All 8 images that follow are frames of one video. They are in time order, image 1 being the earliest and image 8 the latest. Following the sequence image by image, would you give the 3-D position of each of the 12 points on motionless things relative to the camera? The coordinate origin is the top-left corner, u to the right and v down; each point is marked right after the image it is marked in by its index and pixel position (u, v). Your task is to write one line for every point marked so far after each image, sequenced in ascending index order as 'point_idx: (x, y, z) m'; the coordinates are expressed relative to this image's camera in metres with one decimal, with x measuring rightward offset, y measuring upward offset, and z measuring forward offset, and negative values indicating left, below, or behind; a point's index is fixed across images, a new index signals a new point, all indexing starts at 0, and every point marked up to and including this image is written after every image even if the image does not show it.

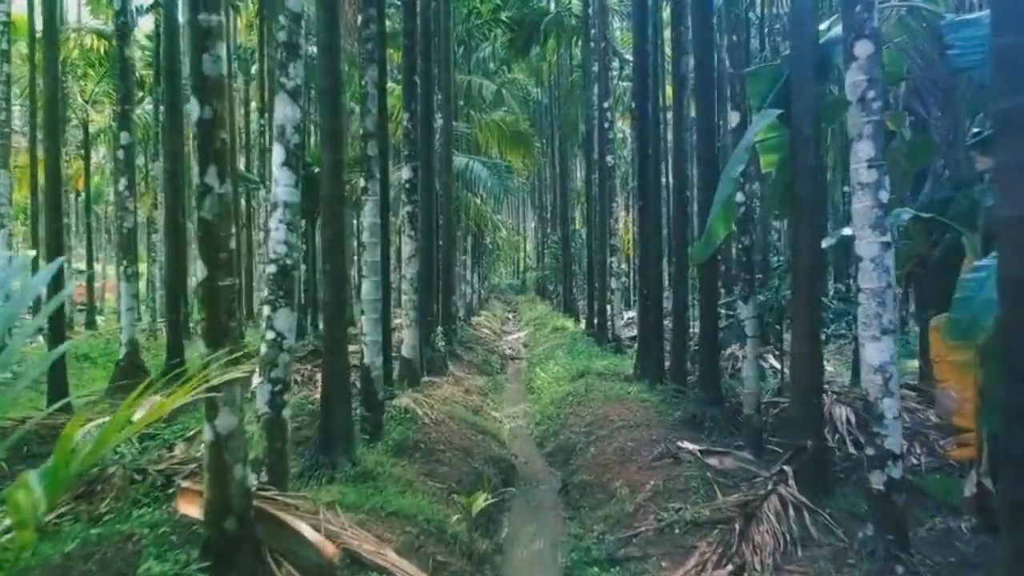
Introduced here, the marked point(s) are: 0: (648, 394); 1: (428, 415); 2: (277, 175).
0: (+2.6, -2.0, +13.8) m
1: (-1.3, -2.0, +11.5) m
2: (-2.0, +1.0, +6.4) m
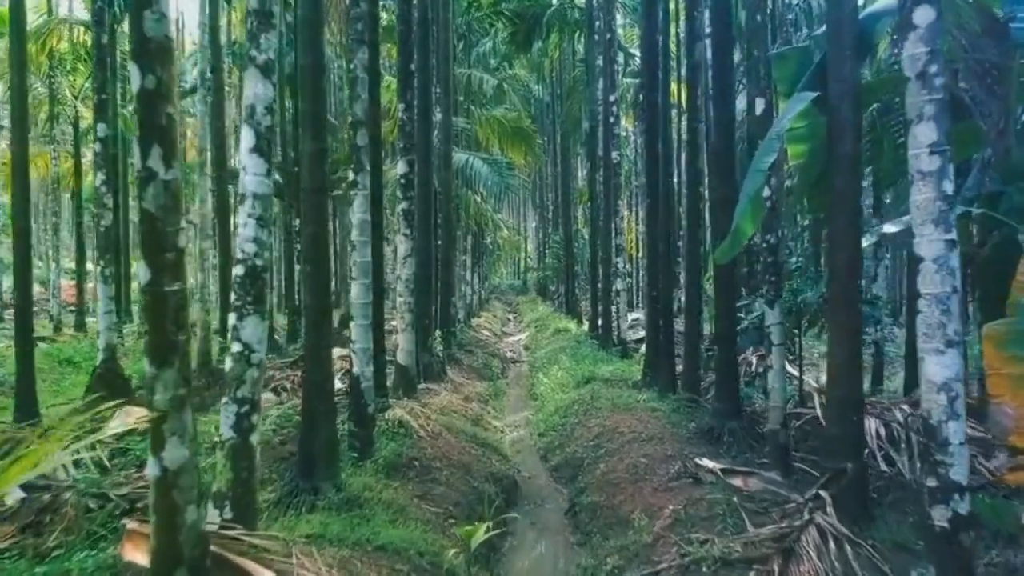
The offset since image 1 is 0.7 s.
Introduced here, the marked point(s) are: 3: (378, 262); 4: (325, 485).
0: (+2.6, -2.1, +13.0) m
1: (-1.3, -2.0, +10.6) m
2: (-2.0, +1.0, +5.5) m
3: (-2.0, +0.2, +10.6) m
4: (-1.8, -1.9, +7.1) m
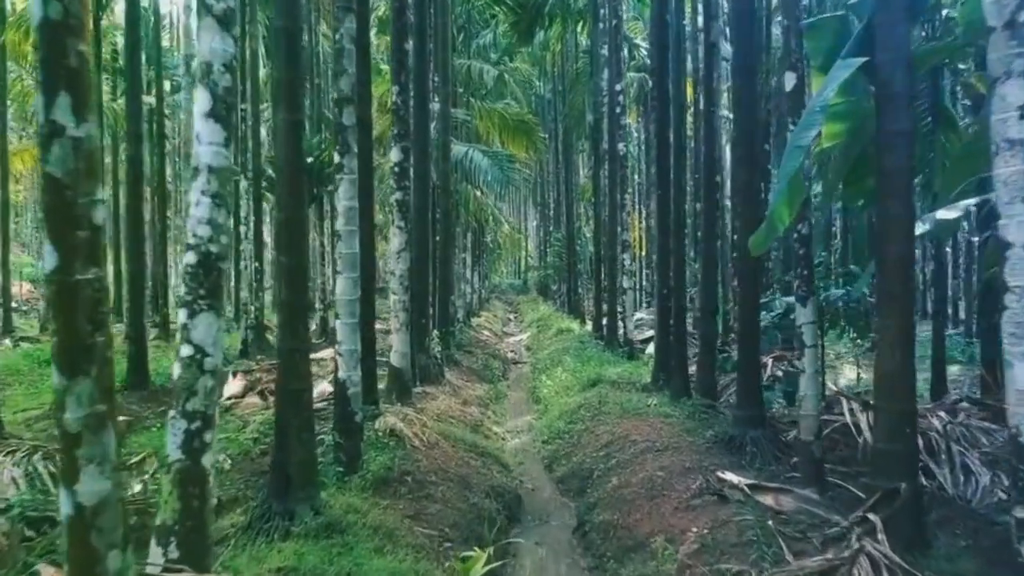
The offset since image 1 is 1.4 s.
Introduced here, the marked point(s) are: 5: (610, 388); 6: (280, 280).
0: (+2.7, -2.0, +12.1) m
1: (-1.3, -2.0, +9.7) m
2: (-2.0, +1.0, +4.6) m
3: (-2.0, +0.2, +9.7) m
4: (-1.8, -1.9, +6.2) m
5: (+1.9, -2.0, +14.5) m
6: (-1.9, +0.1, +6.2) m
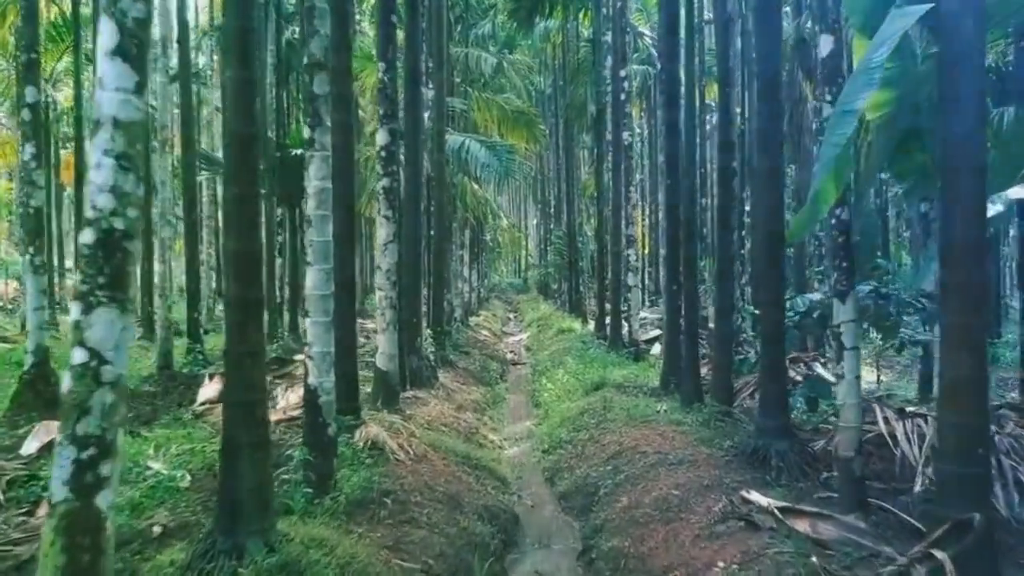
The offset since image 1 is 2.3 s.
0: (+2.6, -2.0, +11.1) m
1: (-1.3, -1.9, +8.7) m
2: (-2.0, +1.1, +3.6) m
3: (-2.0, +0.3, +8.7) m
4: (-1.8, -1.8, +5.1) m
5: (+1.9, -1.9, +13.5) m
6: (-2.0, +0.1, +5.1) m
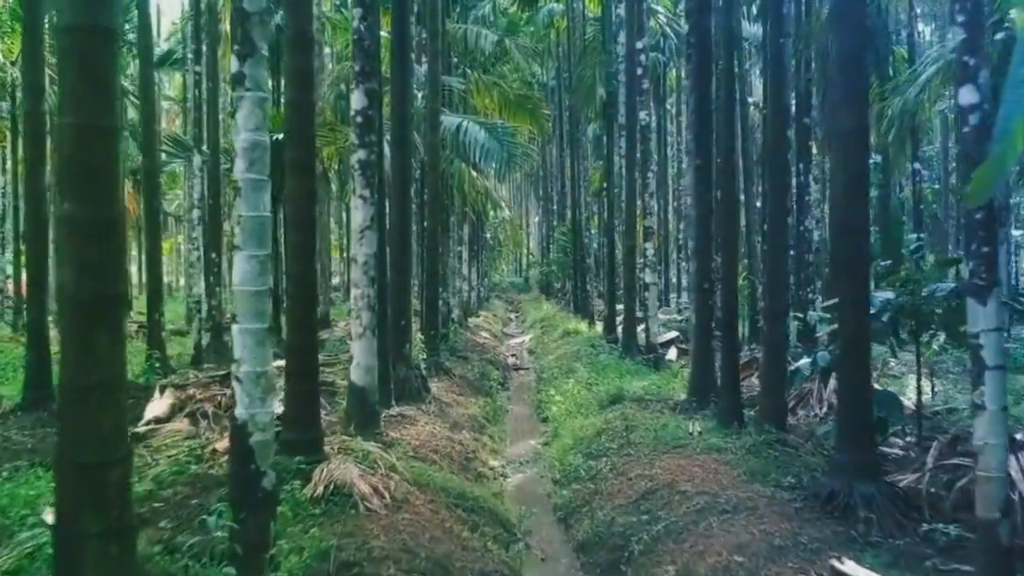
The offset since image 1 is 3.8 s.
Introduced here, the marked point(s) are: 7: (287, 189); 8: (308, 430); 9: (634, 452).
0: (+2.7, -1.9, +9.1) m
1: (-1.2, -1.9, +6.7) m
2: (-2.0, +1.1, +1.6) m
3: (-2.0, +0.3, +6.7) m
4: (-1.8, -1.7, +3.2) m
5: (+2.0, -1.9, +11.5) m
6: (-1.9, +0.2, +3.2) m
7: (-2.1, +0.9, +6.8) m
8: (-1.9, -1.3, +6.8) m
9: (+1.6, -2.1, +9.3) m
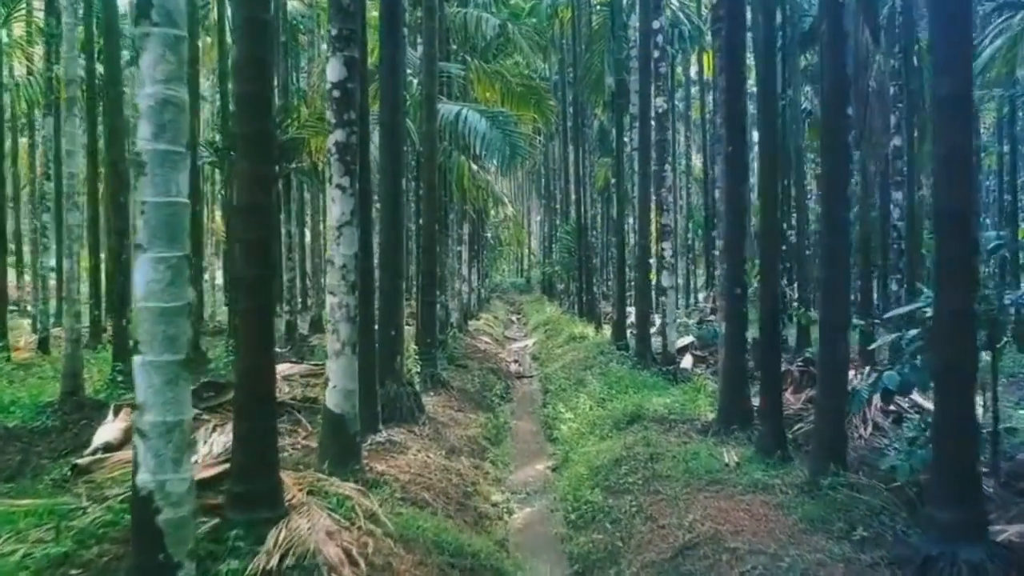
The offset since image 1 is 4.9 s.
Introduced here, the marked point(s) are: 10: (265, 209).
0: (+2.7, -2.0, +7.7) m
1: (-1.2, -1.9, +5.3) m
2: (-1.9, +1.0, +0.2) m
3: (-1.9, +0.2, +5.3) m
4: (-1.7, -1.8, +1.8) m
5: (+2.0, -2.0, +10.1) m
6: (-1.9, +0.1, +1.7) m
7: (-2.0, +0.8, +5.4) m
8: (-1.8, -1.4, +5.4) m
9: (+1.6, -2.2, +7.9) m
10: (-1.8, +0.6, +5.3) m
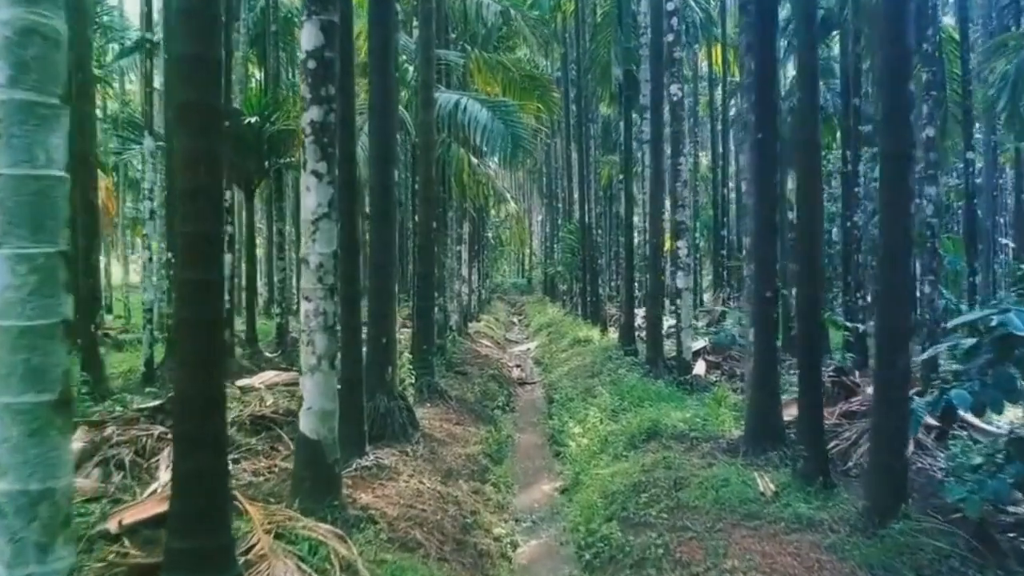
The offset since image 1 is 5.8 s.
0: (+2.8, -2.0, +6.6) m
1: (-1.1, -2.0, +4.2) m
2: (-1.9, +1.0, -0.8) m
3: (-1.9, +0.2, +4.2) m
4: (-1.6, -1.9, +0.7) m
5: (+2.1, -2.0, +9.0) m
6: (-1.8, +0.1, +0.7) m
7: (-2.0, +0.8, +4.3) m
8: (-1.8, -1.4, +4.3) m
9: (+1.7, -2.2, +6.8) m
10: (-1.8, +0.6, +4.3) m
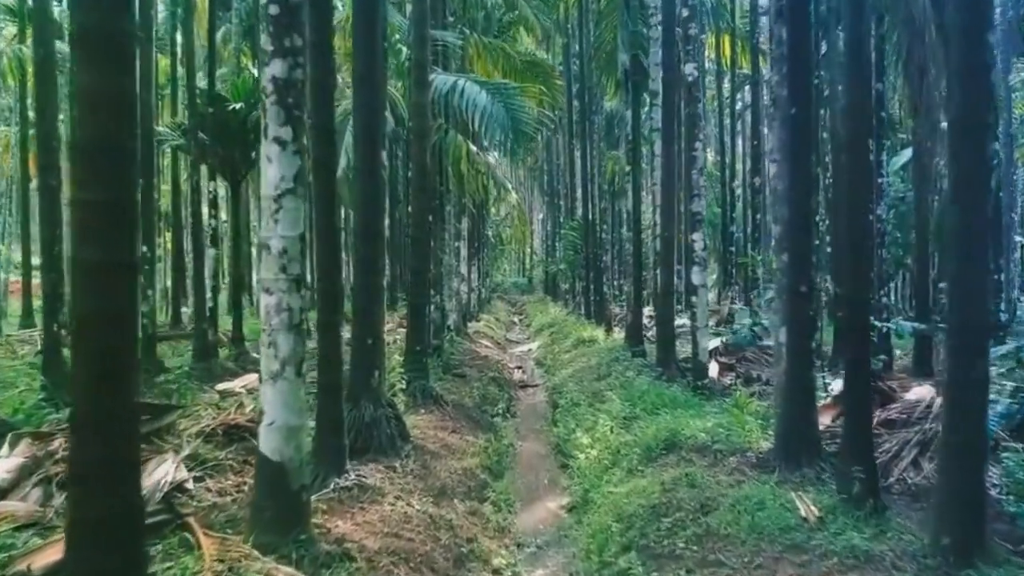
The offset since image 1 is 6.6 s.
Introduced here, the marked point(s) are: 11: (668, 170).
0: (+2.8, -2.0, +5.6) m
1: (-1.1, -1.9, +3.2) m
2: (-1.8, +1.1, -1.9) m
3: (-1.8, +0.3, +3.2) m
4: (-1.6, -1.8, -0.3) m
5: (+2.1, -1.9, +8.0) m
6: (-1.8, +0.1, -0.4) m
7: (-2.0, +0.9, +3.3) m
8: (-1.8, -1.4, +3.3) m
9: (+1.7, -2.1, +5.8) m
10: (-1.7, +0.6, +3.2) m
11: (+3.0, +2.3, +14.1) m
